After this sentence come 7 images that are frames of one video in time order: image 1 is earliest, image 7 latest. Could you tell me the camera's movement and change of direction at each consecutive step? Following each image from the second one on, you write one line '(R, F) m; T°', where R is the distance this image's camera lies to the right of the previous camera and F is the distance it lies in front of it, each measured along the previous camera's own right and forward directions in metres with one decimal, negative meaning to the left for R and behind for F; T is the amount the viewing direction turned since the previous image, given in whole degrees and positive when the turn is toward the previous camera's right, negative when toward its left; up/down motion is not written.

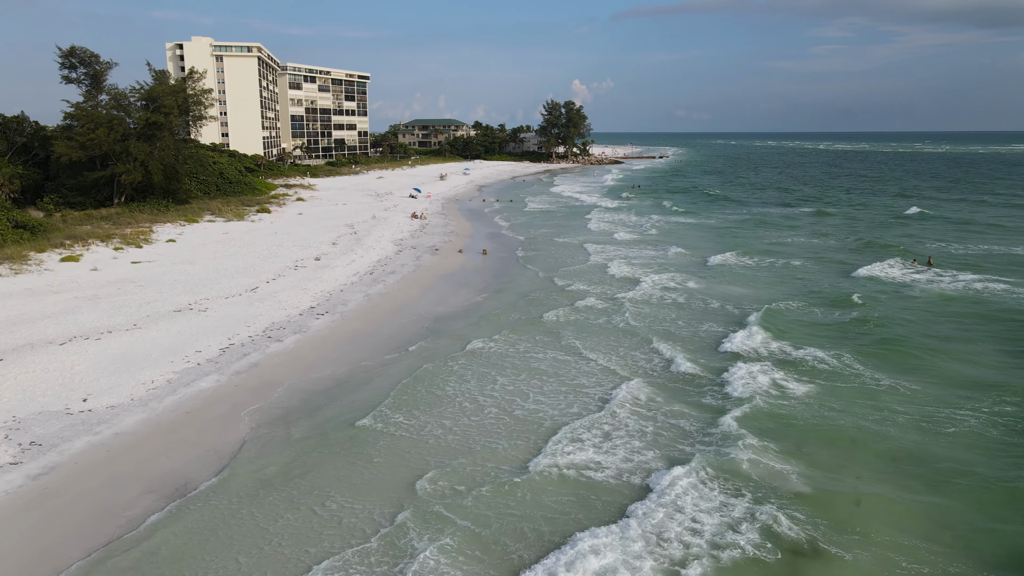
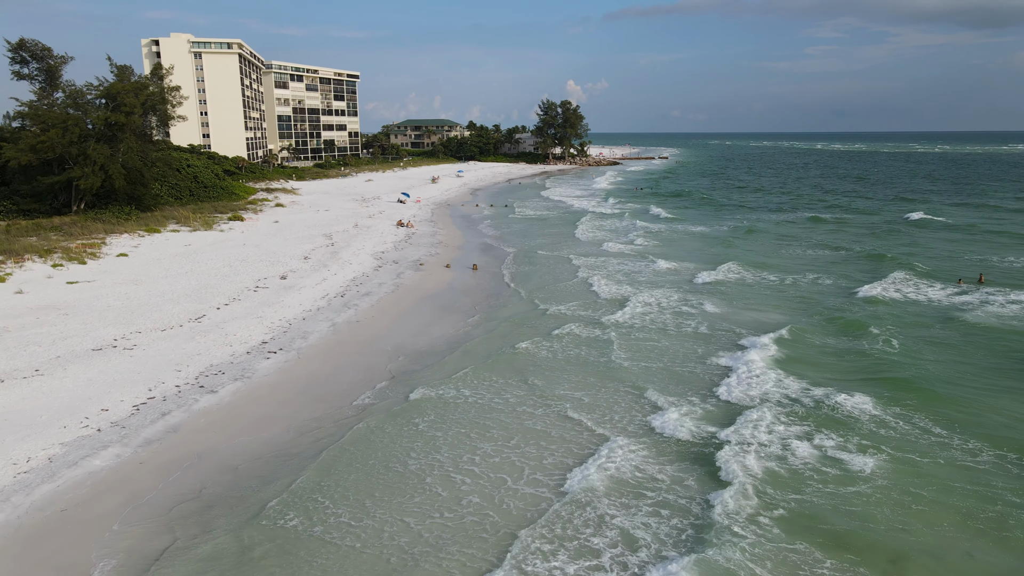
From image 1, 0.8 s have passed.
(+0.1, +3.7) m; 0°
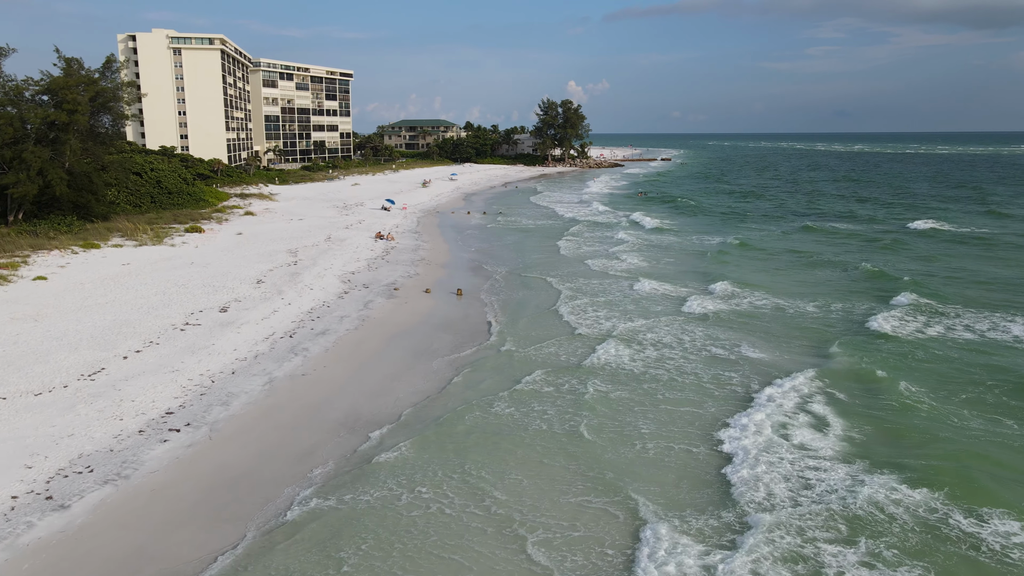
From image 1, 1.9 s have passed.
(+0.3, +4.7) m; 0°
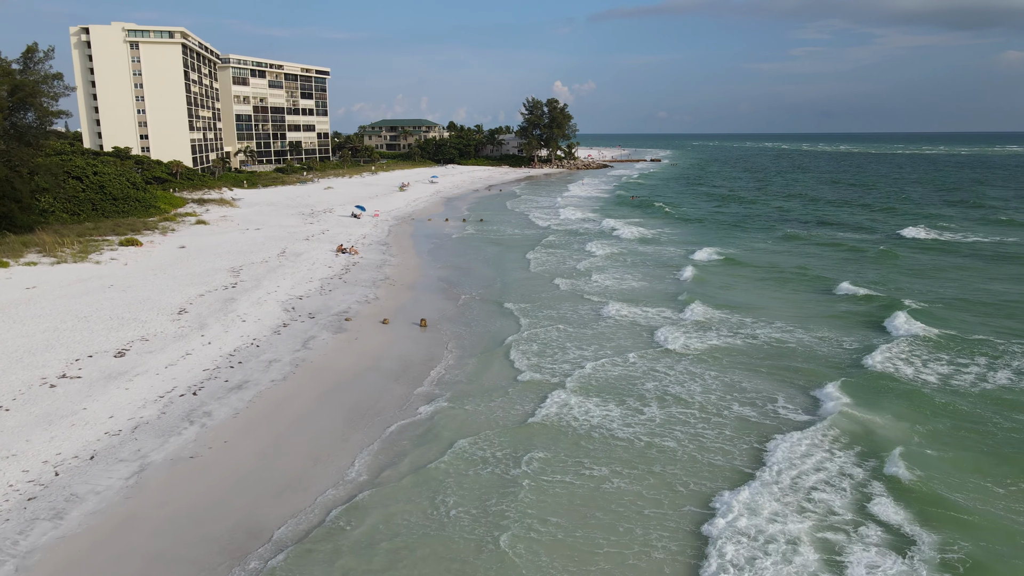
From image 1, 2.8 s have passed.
(+0.4, +4.3) m; +1°
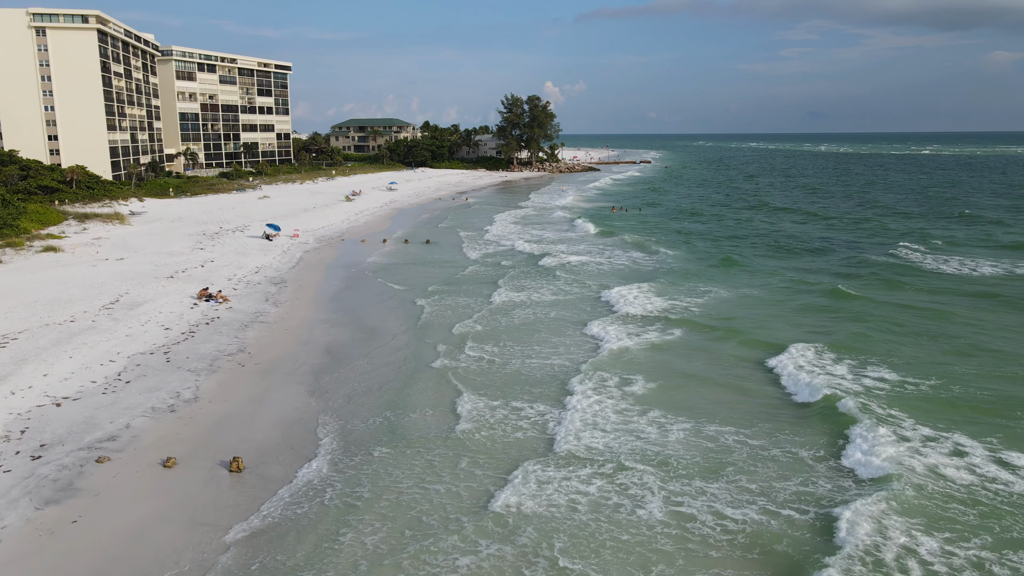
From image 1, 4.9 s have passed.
(+1.8, +9.4) m; +1°
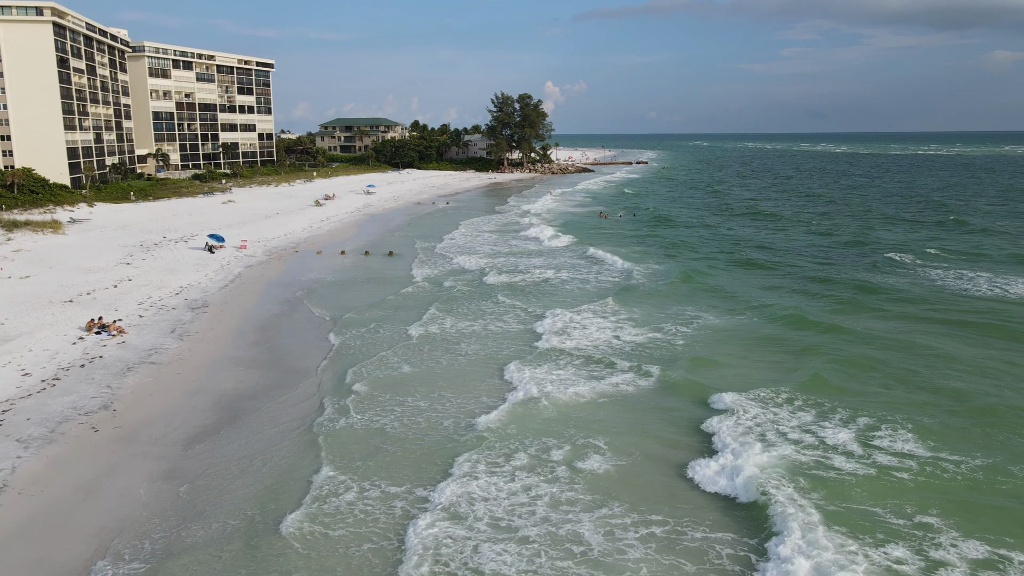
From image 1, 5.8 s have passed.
(+1.3, +3.8) m; 0°
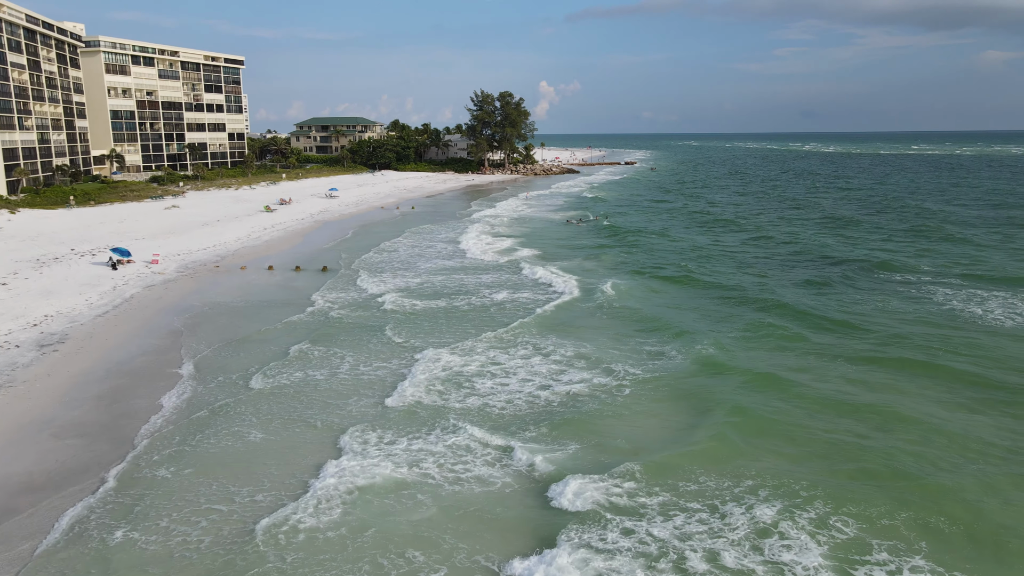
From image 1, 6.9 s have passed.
(+1.9, +4.0) m; 0°
